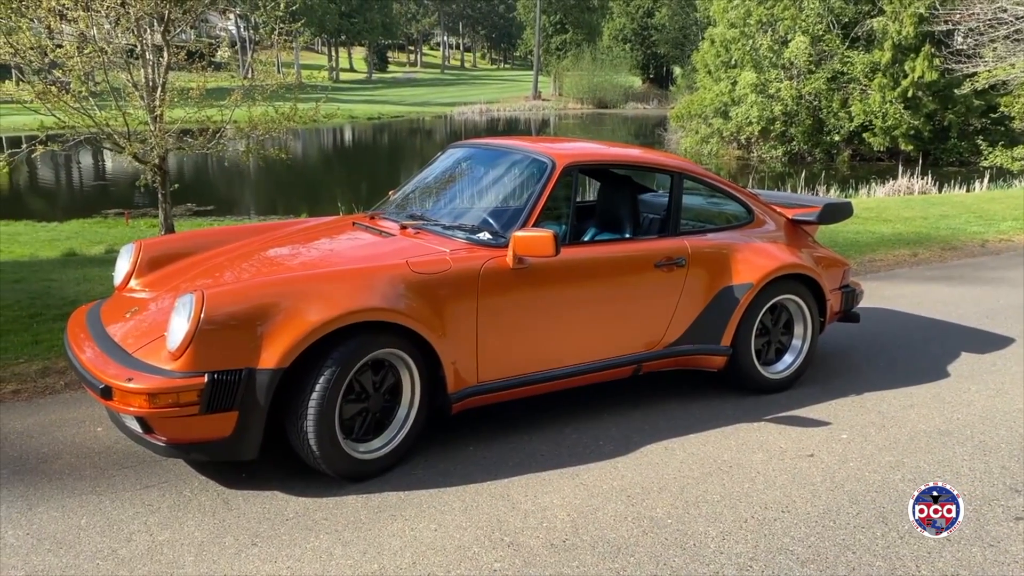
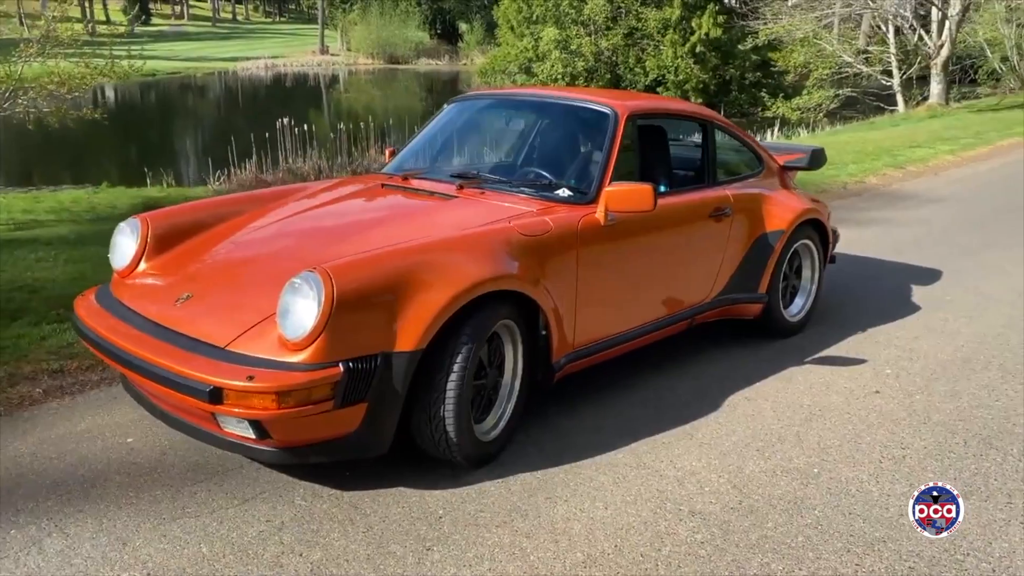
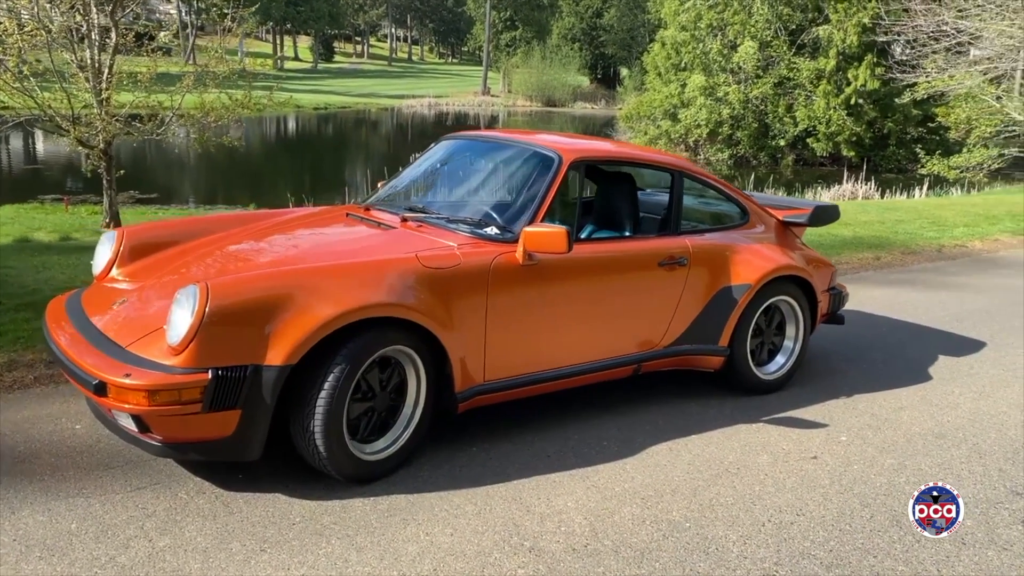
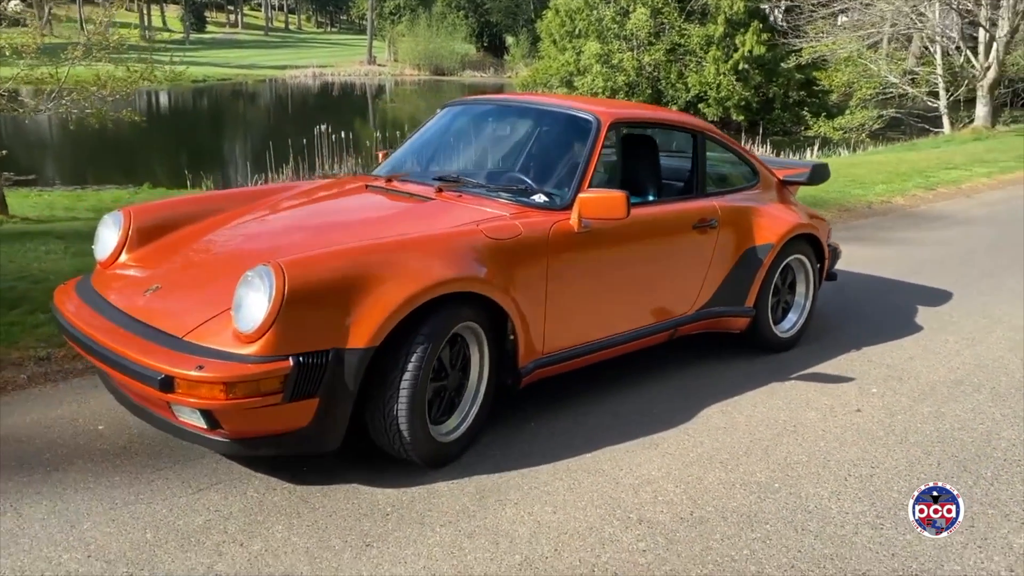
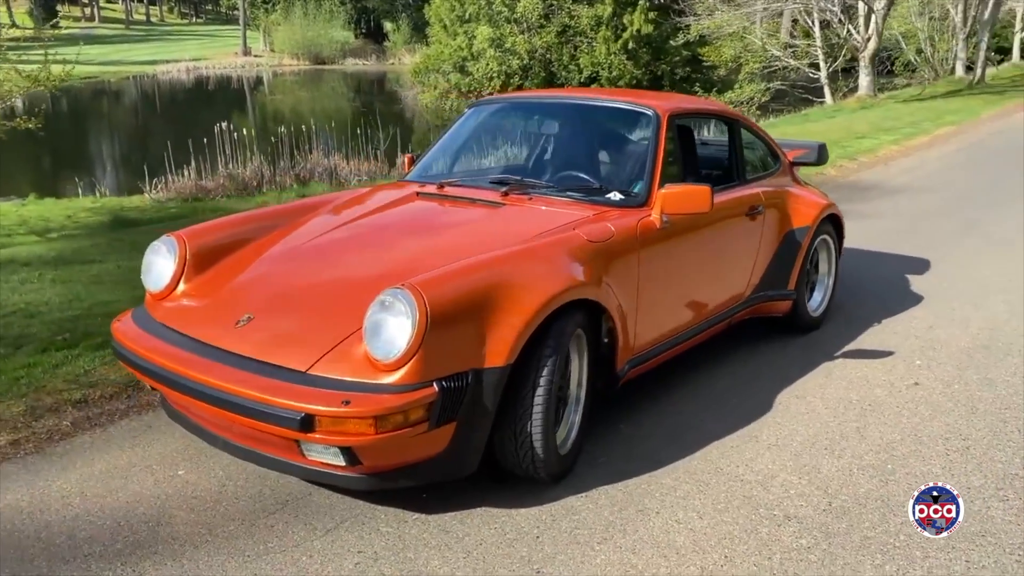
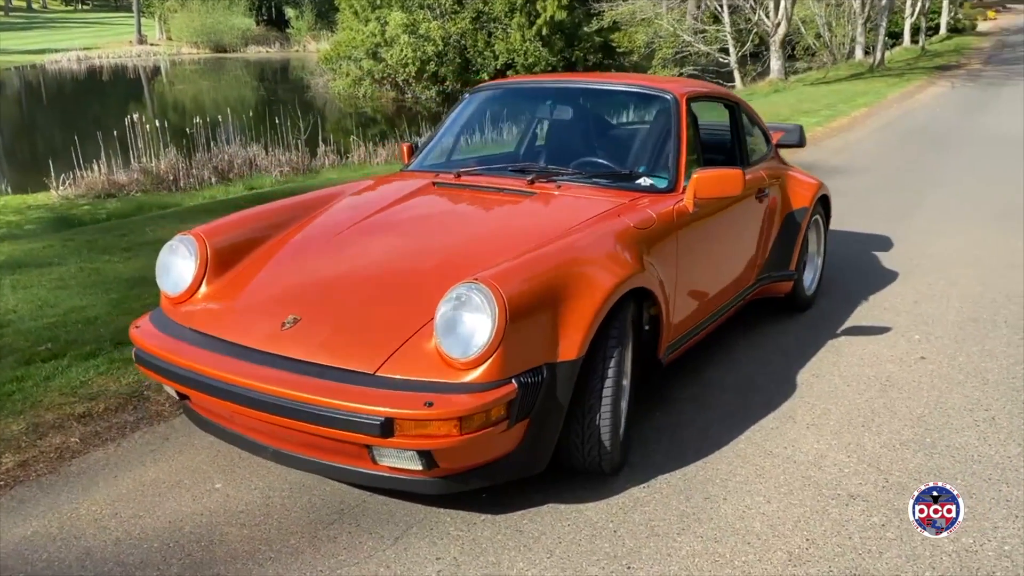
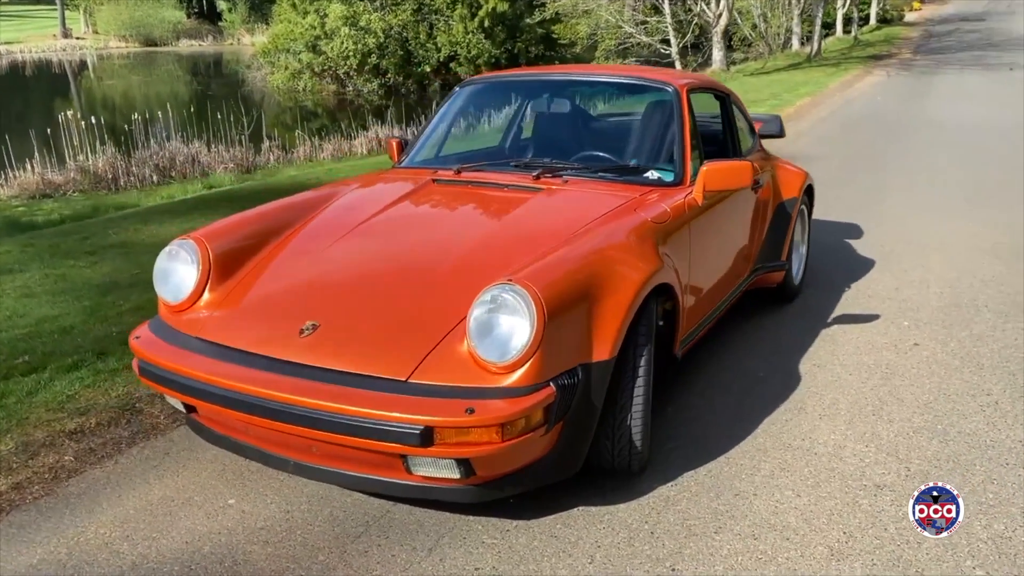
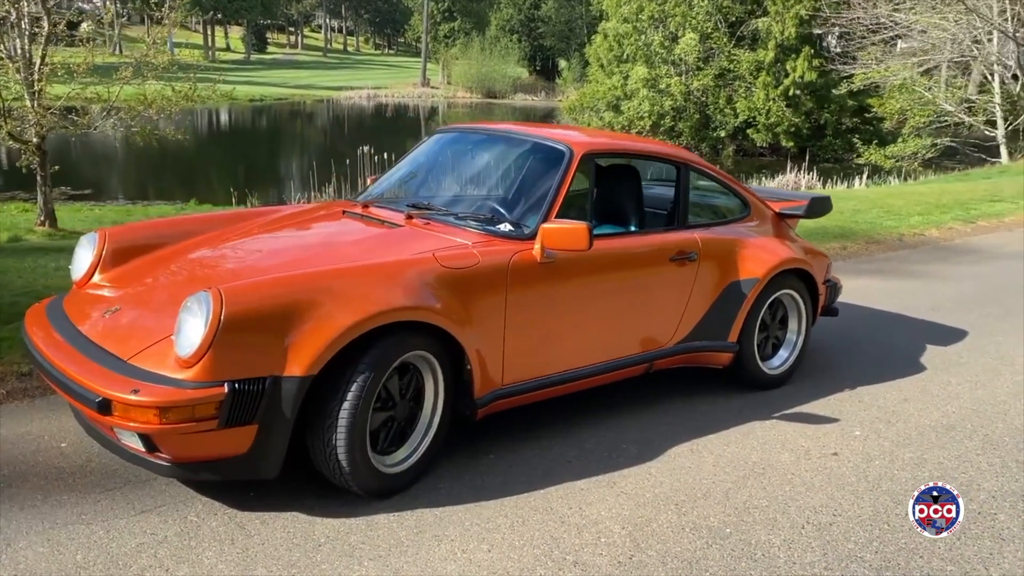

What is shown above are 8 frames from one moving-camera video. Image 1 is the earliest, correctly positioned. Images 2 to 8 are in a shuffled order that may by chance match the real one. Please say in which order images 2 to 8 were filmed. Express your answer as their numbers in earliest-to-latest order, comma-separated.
3, 8, 4, 2, 5, 6, 7
